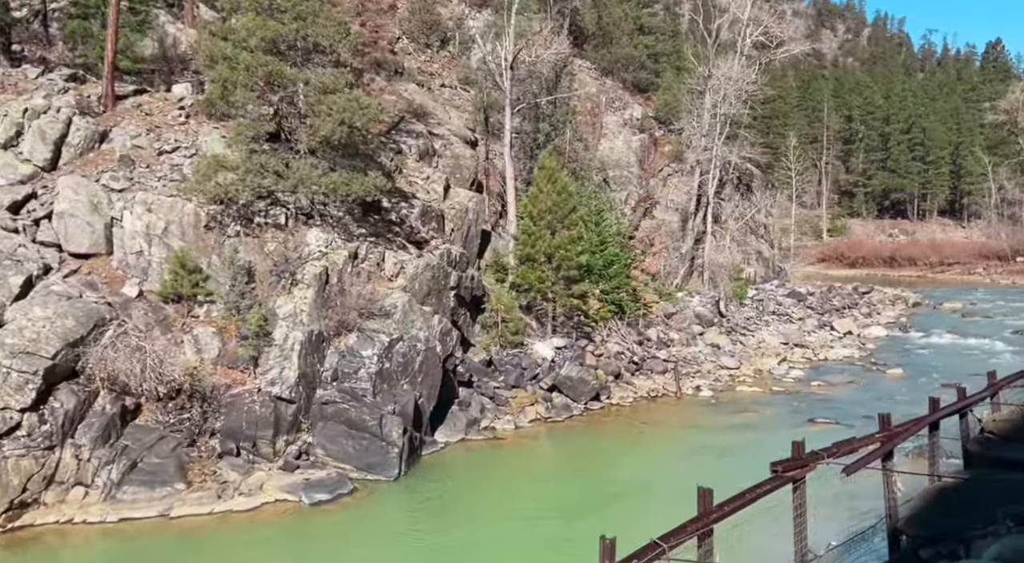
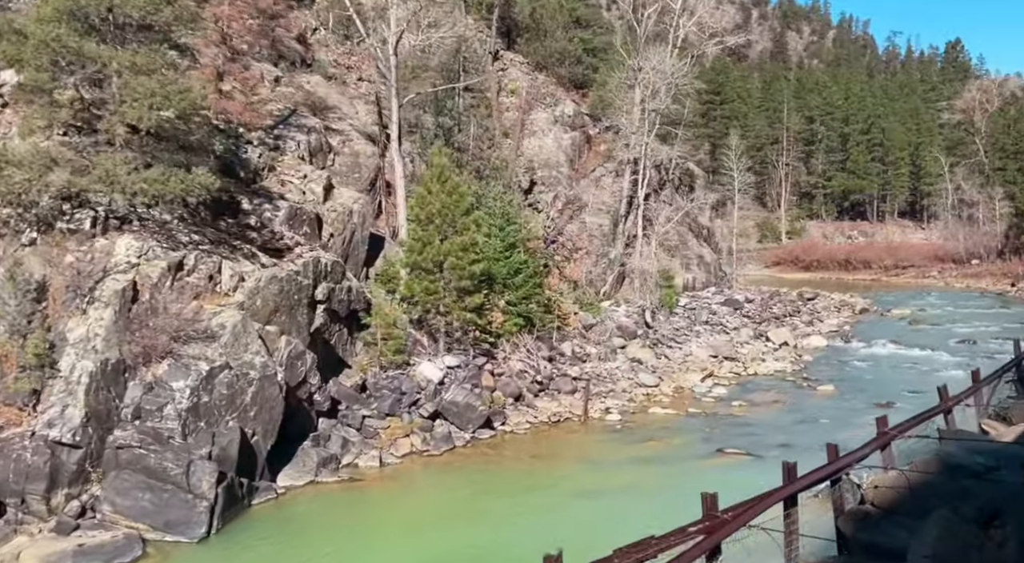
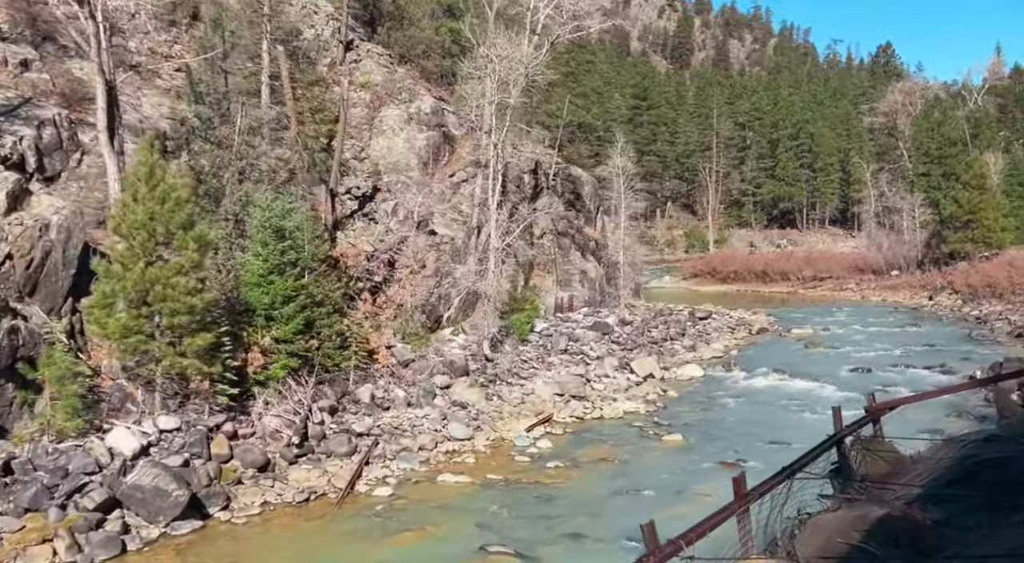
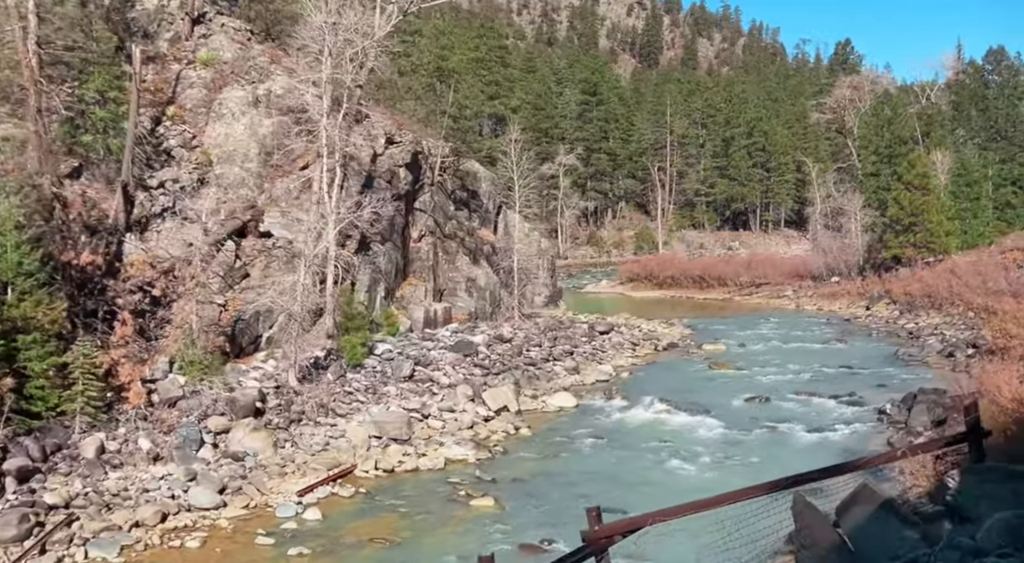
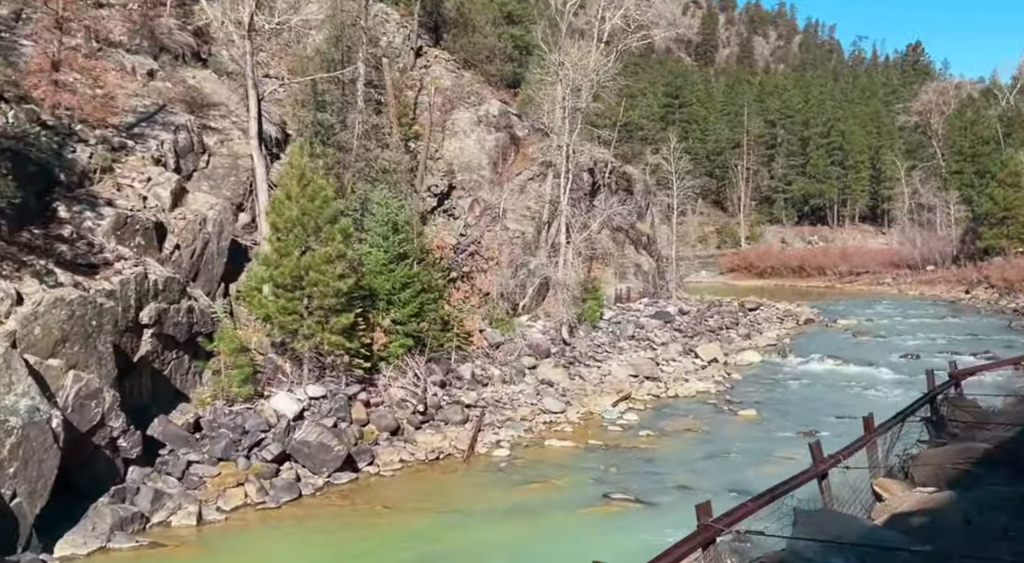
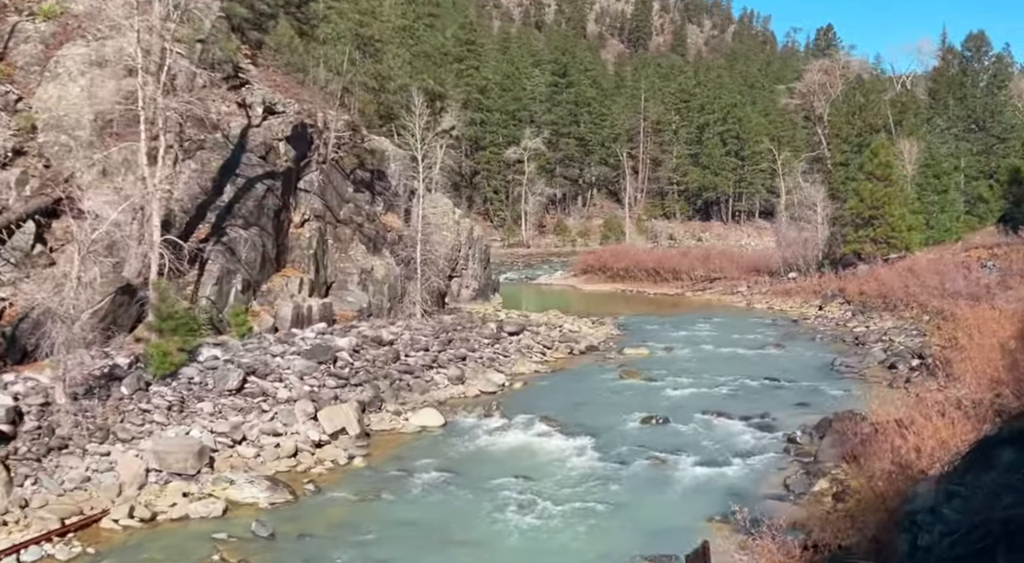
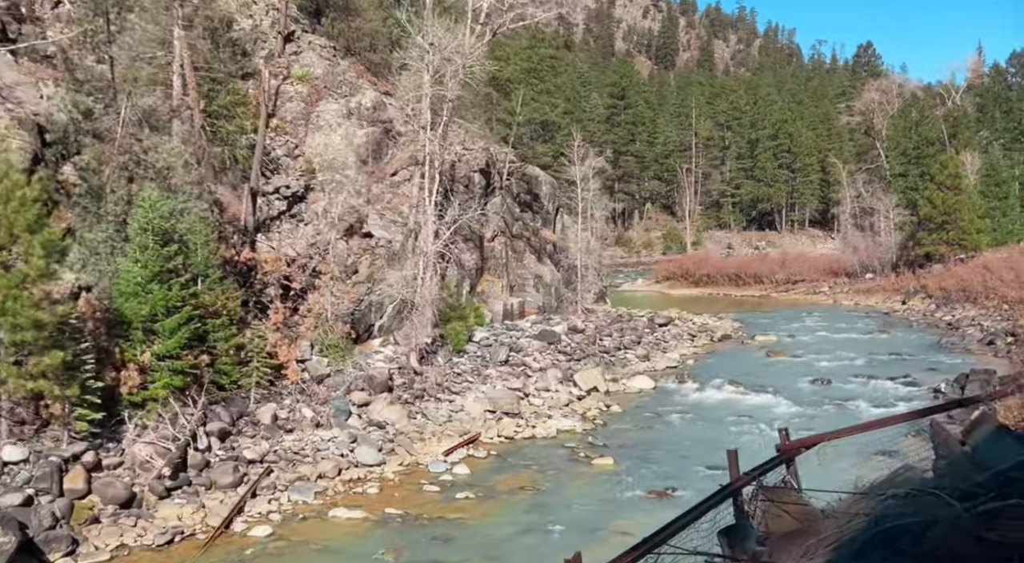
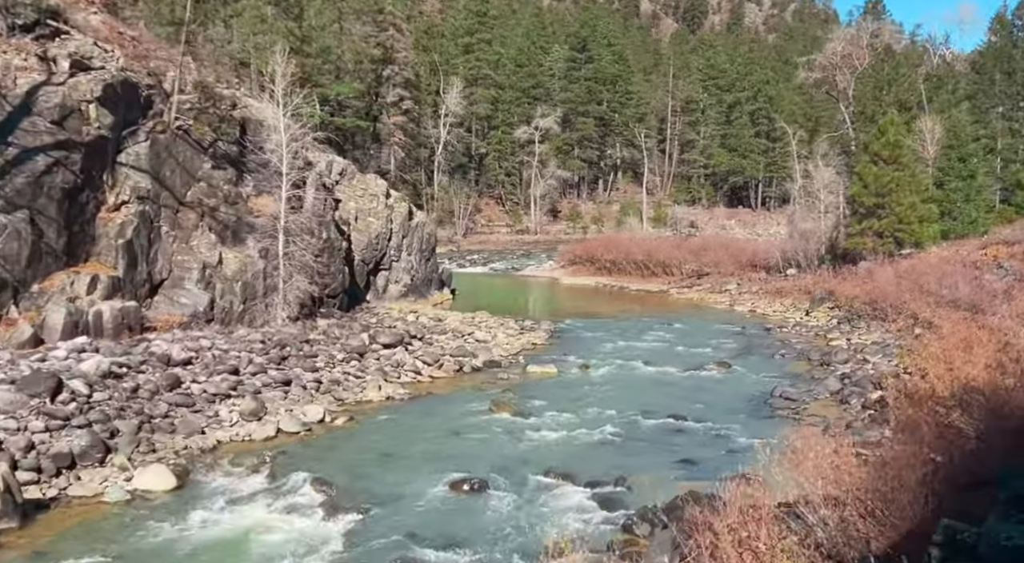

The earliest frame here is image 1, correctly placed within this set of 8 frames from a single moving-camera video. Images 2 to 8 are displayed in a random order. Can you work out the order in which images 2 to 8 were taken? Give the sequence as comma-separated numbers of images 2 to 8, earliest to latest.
2, 5, 3, 7, 4, 6, 8
